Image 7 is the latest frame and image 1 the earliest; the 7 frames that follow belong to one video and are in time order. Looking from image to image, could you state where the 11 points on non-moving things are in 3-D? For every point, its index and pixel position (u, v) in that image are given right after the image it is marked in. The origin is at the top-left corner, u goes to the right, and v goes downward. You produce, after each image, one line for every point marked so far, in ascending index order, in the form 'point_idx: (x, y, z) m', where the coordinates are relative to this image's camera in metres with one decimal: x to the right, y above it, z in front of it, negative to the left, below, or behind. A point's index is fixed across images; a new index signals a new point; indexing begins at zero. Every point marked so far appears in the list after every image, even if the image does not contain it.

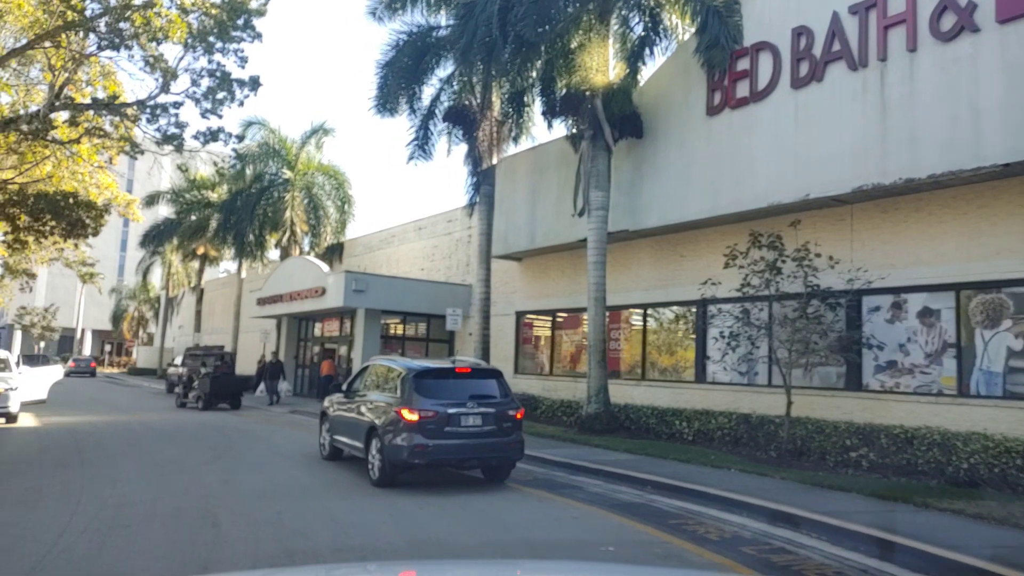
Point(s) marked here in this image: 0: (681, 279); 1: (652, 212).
0: (+3.7, +0.2, +17.8) m
1: (+3.0, +1.6, +17.0) m
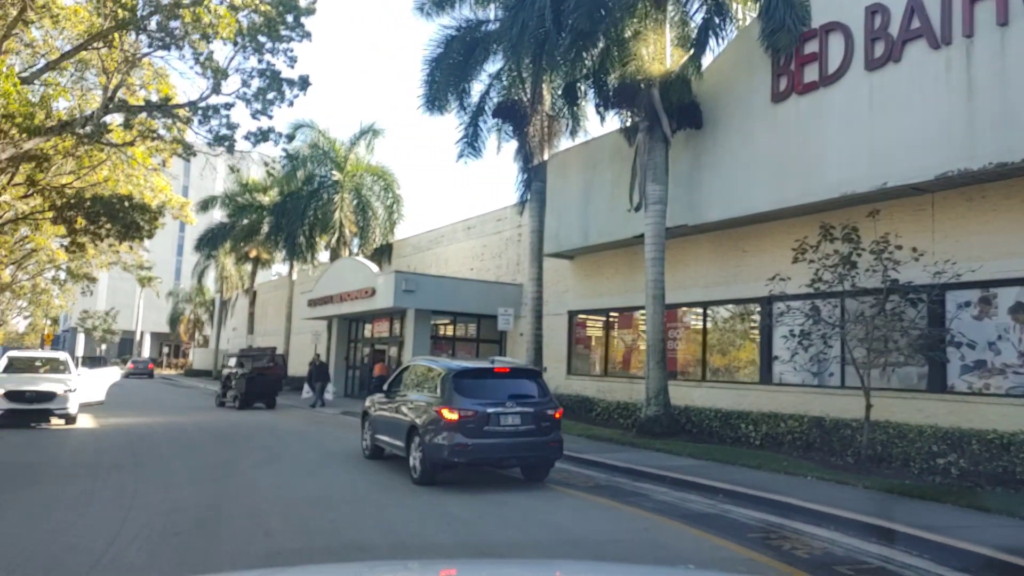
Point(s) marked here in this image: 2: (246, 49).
0: (+4.9, +0.3, +17.0) m
1: (+4.0, +1.7, +16.3) m
2: (-5.4, +4.8, +16.9) m
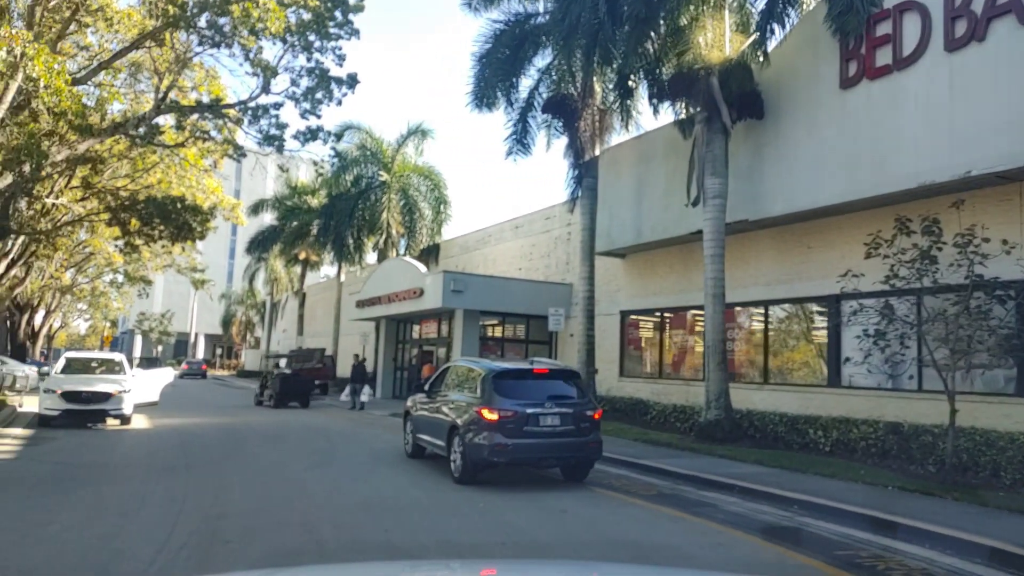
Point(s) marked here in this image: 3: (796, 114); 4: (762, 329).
0: (+5.9, +0.3, +16.3) m
1: (+5.0, +1.7, +15.6) m
2: (-4.4, +4.8, +16.7) m
3: (+5.3, +3.2, +15.3) m
4: (+5.7, -1.0, +18.4) m
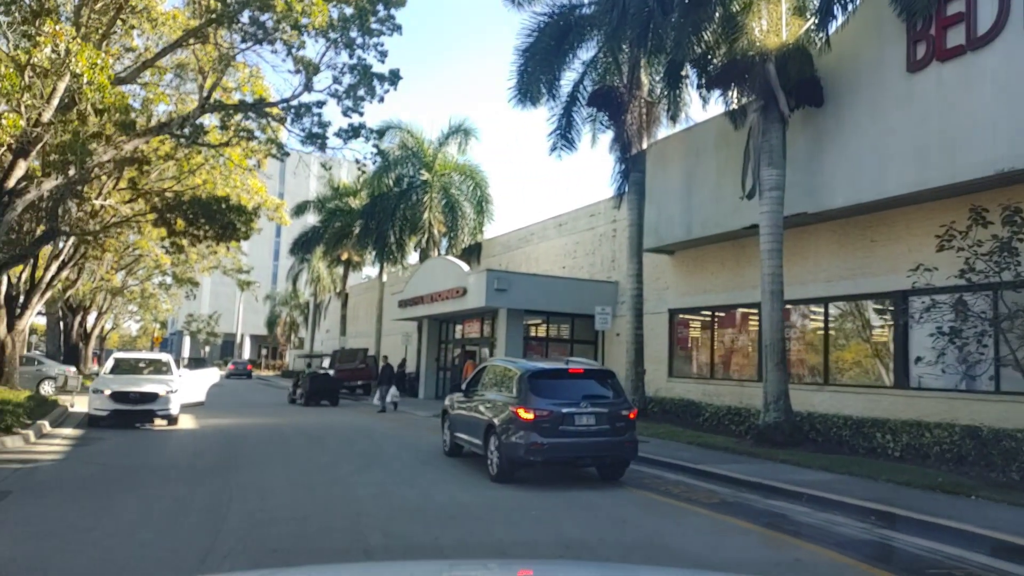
0: (+6.8, +0.4, +15.6) m
1: (+5.9, +1.8, +14.9) m
2: (-3.5, +4.8, +16.5) m
3: (+6.1, +3.3, +14.6) m
4: (+6.7, -0.9, +17.7) m
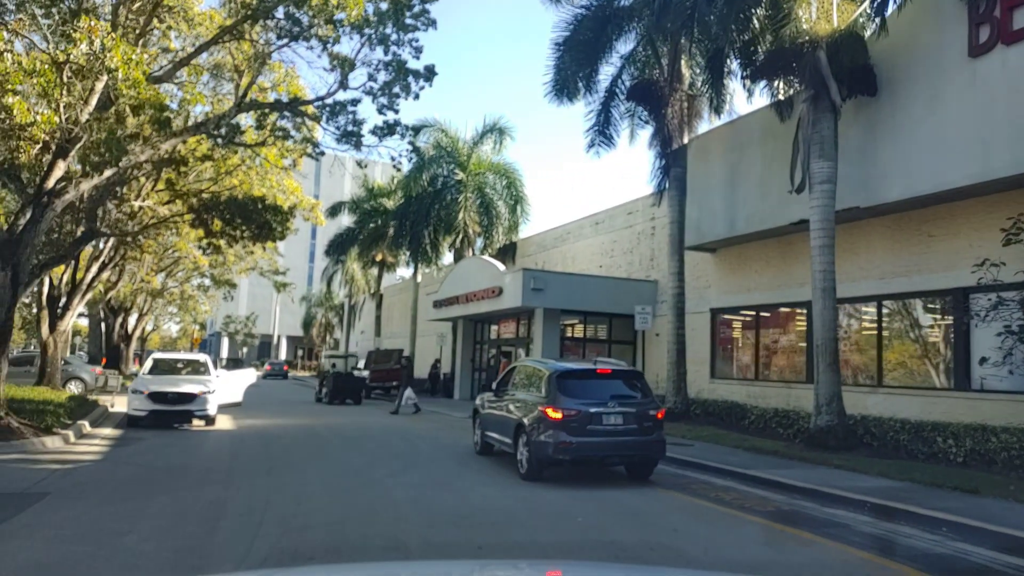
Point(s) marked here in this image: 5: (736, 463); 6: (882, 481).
0: (+7.5, +0.4, +14.9) m
1: (+6.6, +1.8, +14.3) m
2: (-2.7, +4.8, +16.2) m
3: (+6.8, +3.4, +14.0) m
4: (+7.6, -0.9, +17.0) m
5: (+3.5, -2.8, +13.0) m
6: (+5.0, -2.6, +11.1) m
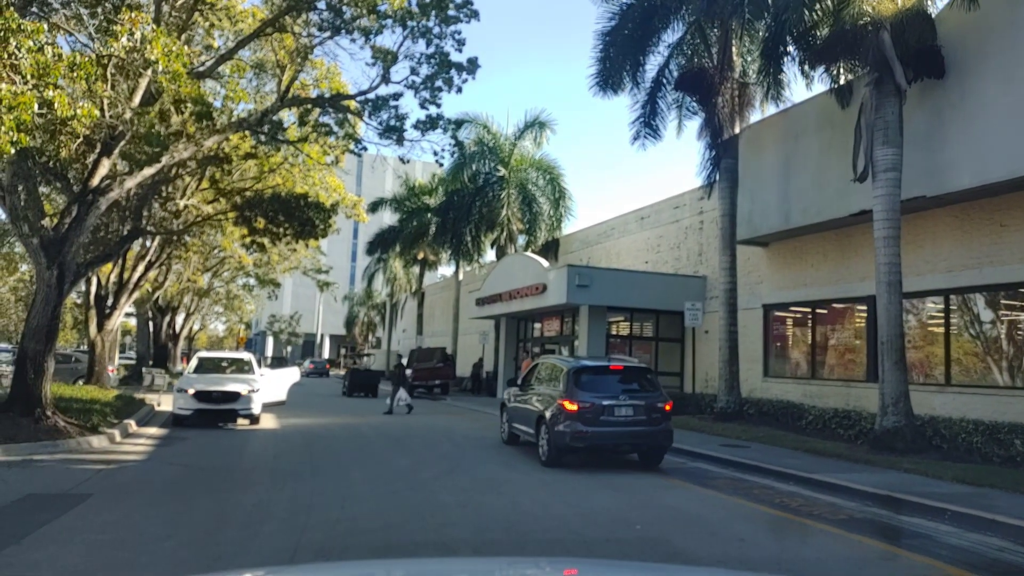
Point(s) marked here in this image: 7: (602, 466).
0: (+8.3, +0.5, +14.1) m
1: (+7.4, +1.9, +13.5) m
2: (-1.9, +4.9, +15.9) m
3: (+7.6, +3.5, +13.2) m
4: (+8.5, -0.7, +16.2) m
5: (+4.3, -2.7, +12.4) m
6: (+5.7, -2.5, +10.5) m
7: (+1.4, -2.9, +13.3) m
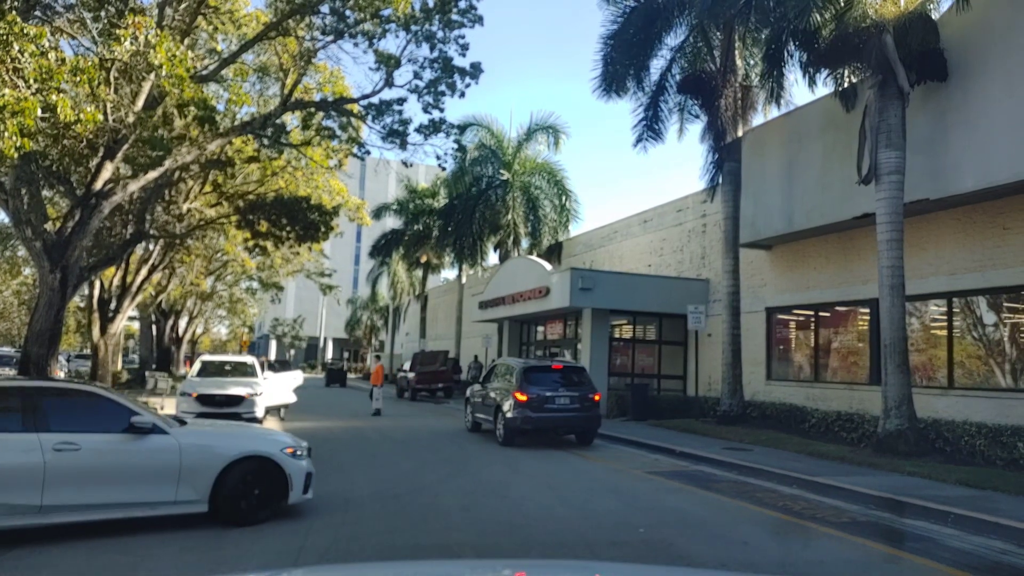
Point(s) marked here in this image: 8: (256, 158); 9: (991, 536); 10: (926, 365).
0: (+8.4, +0.5, +14.1) m
1: (+7.4, +1.9, +13.5) m
2: (-1.8, +4.8, +16.0) m
3: (+7.6, +3.4, +13.2) m
4: (+8.5, -0.8, +16.2) m
5: (+4.3, -2.7, +12.4) m
6: (+5.7, -2.6, +10.5) m
7: (+1.5, -2.9, +13.3) m
8: (-6.1, +3.1, +19.8) m
9: (+4.9, -2.5, +8.4) m
10: (+8.2, -1.5, +16.3) m
